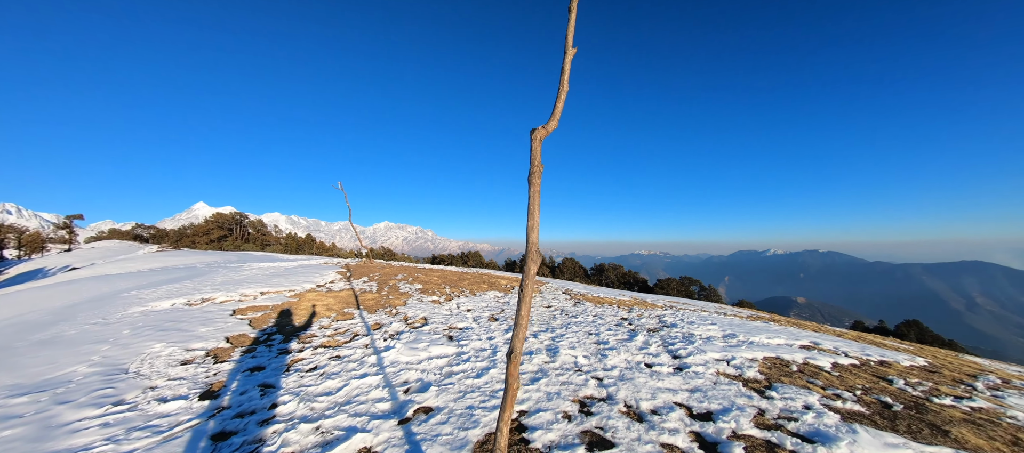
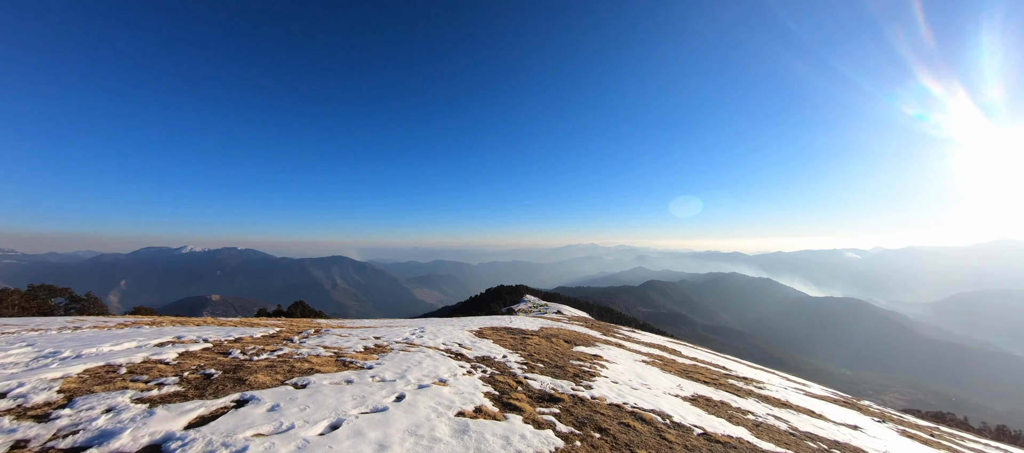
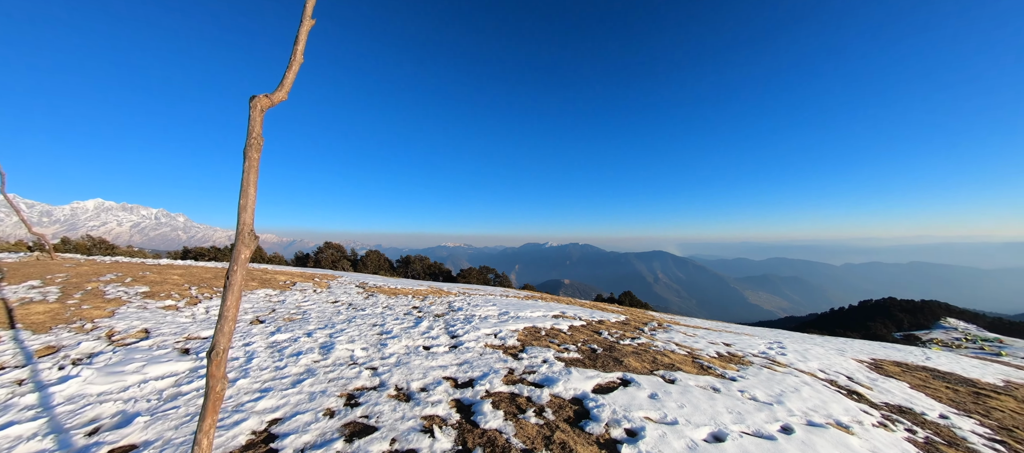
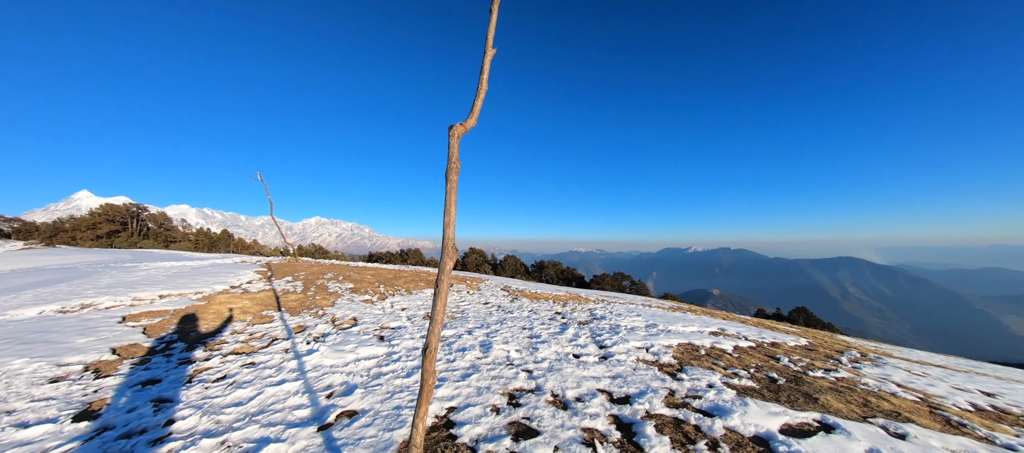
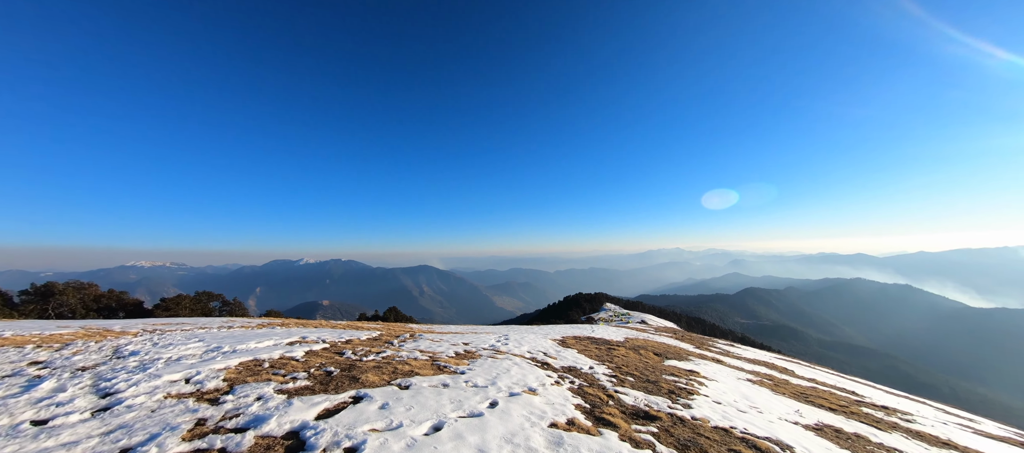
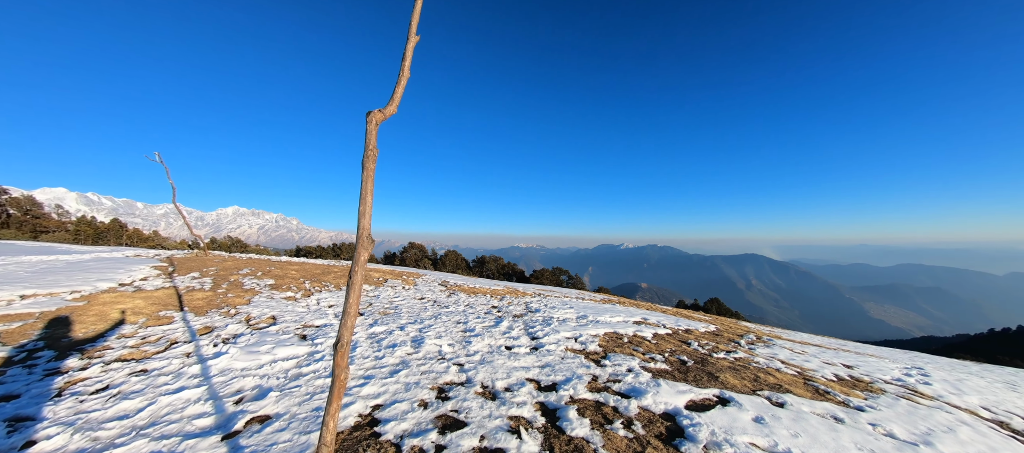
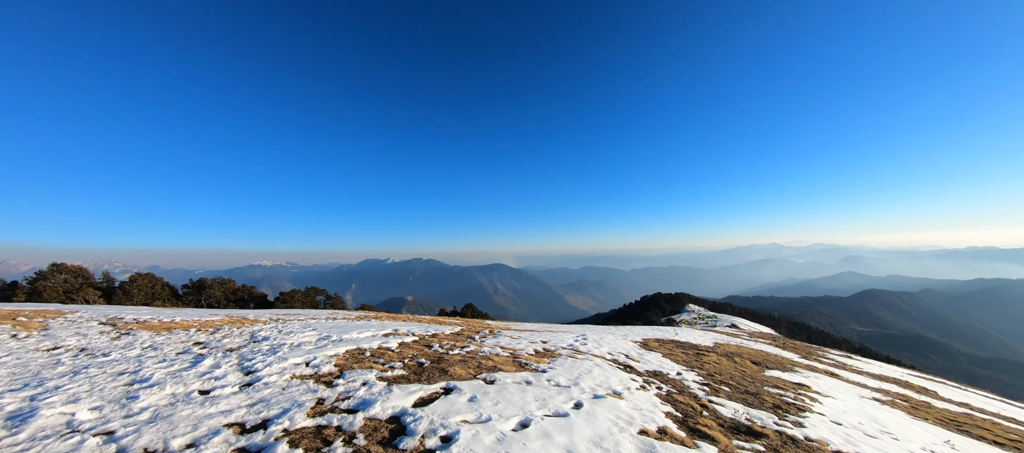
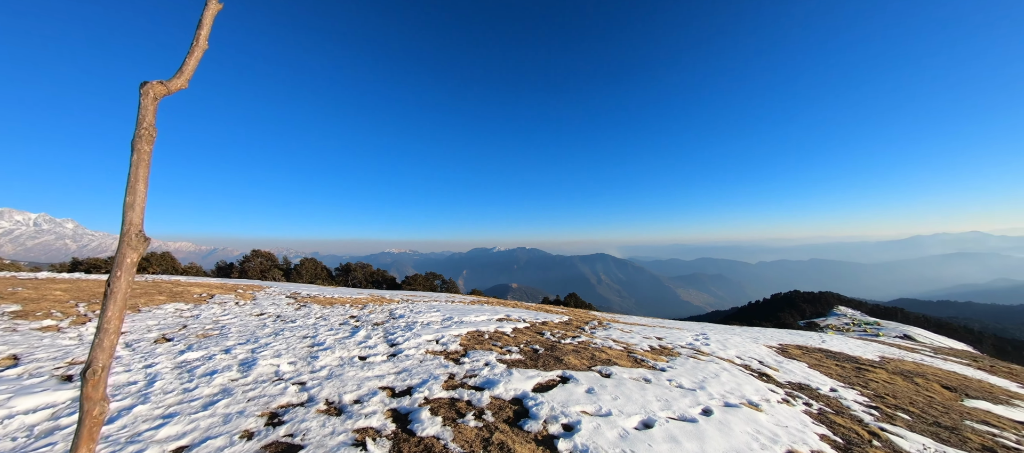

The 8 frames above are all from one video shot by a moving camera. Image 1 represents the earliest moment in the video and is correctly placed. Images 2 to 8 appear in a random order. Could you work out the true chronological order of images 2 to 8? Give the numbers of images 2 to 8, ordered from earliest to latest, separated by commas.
4, 6, 3, 8, 7, 5, 2
